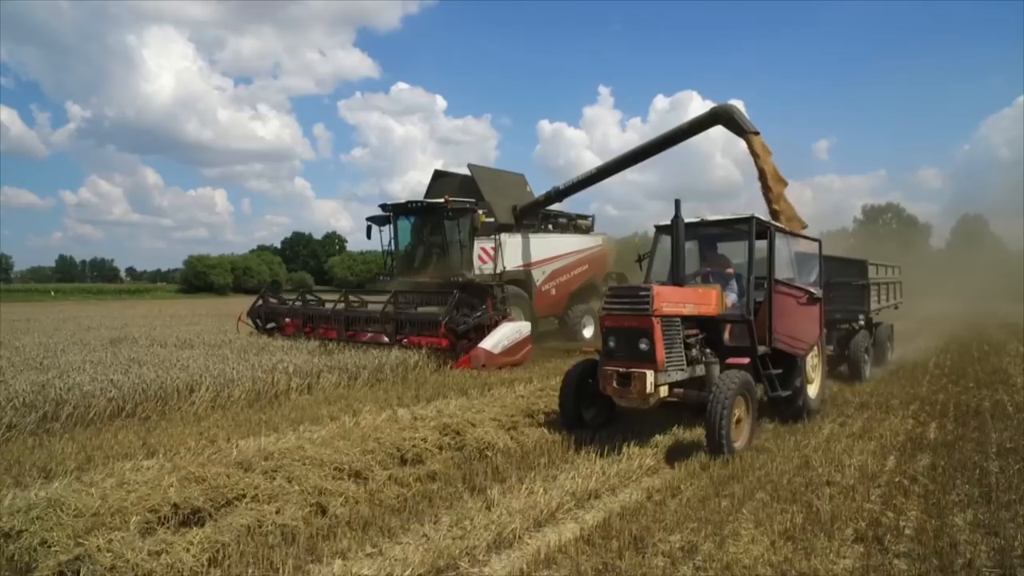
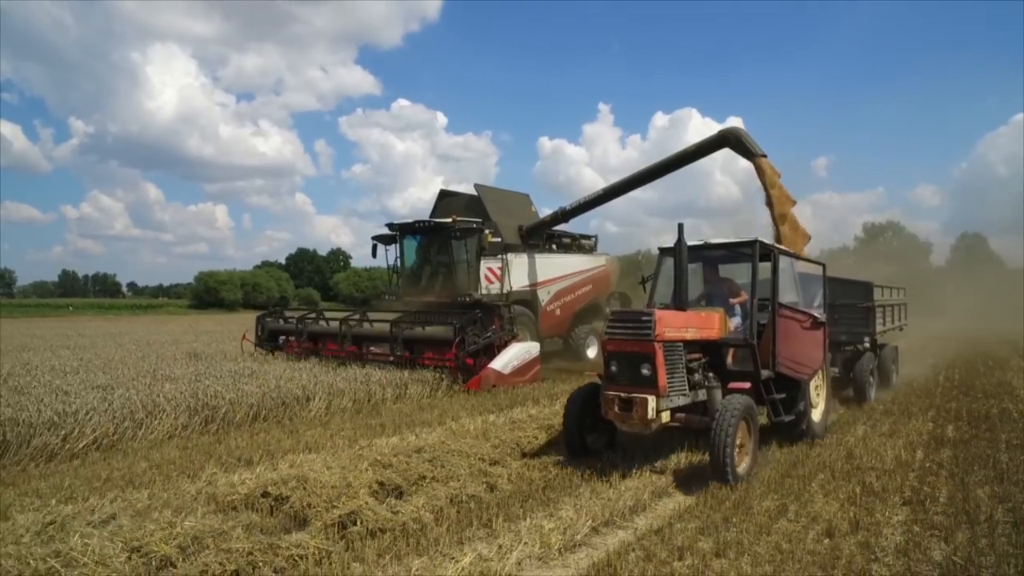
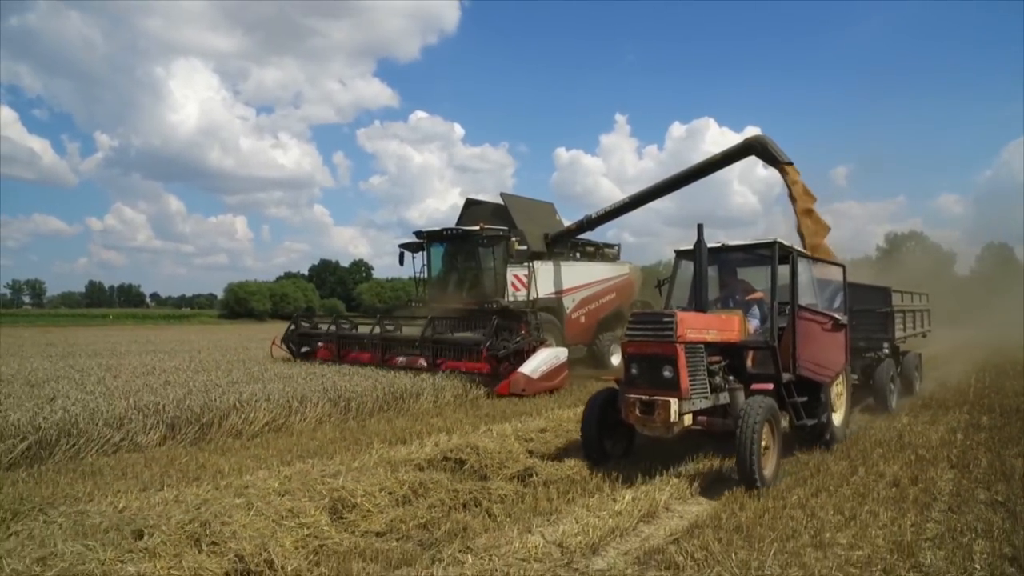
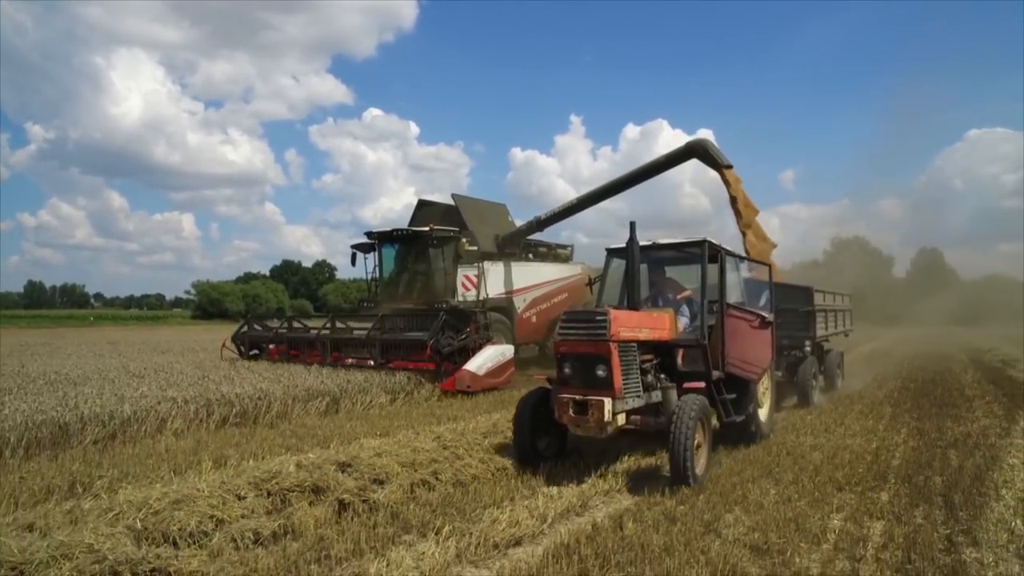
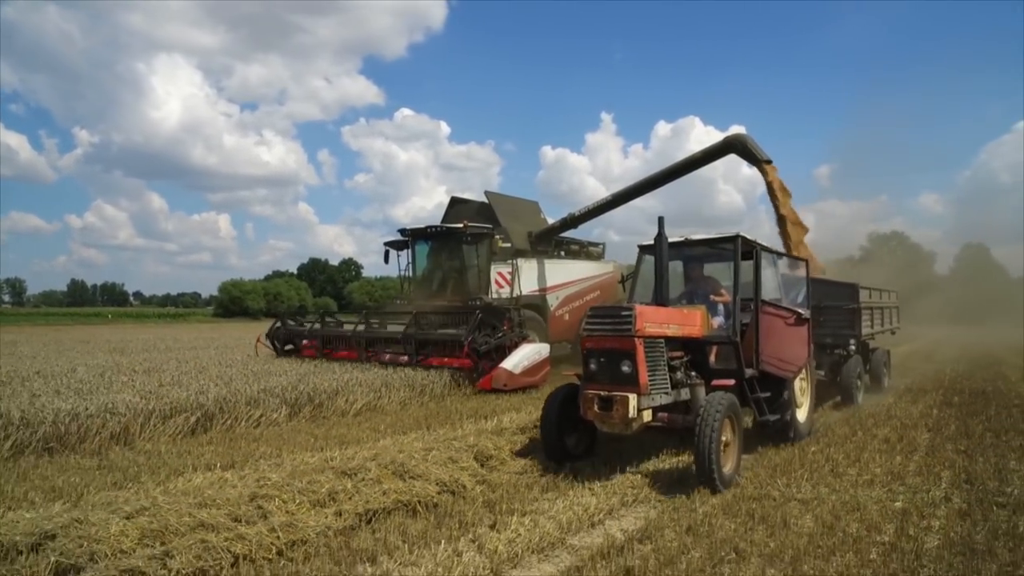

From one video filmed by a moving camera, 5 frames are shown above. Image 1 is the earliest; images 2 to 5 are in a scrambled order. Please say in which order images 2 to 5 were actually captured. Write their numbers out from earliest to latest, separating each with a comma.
2, 3, 5, 4
